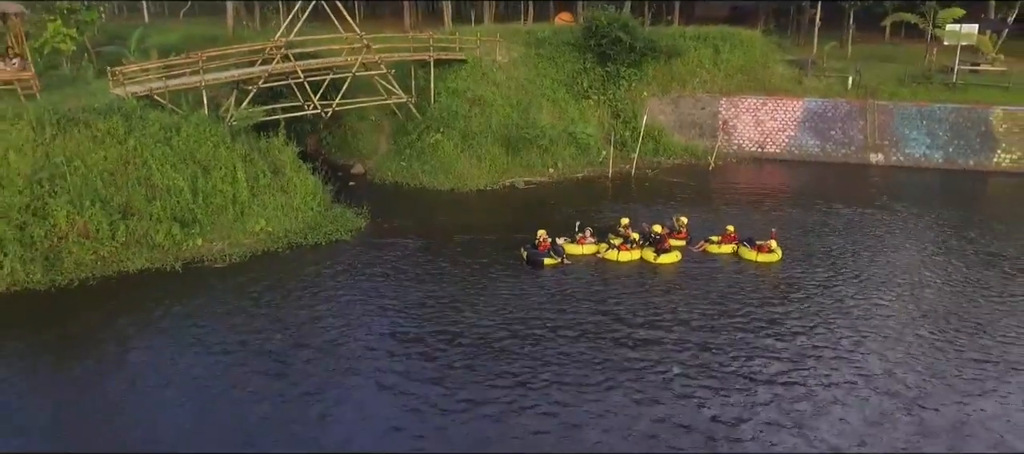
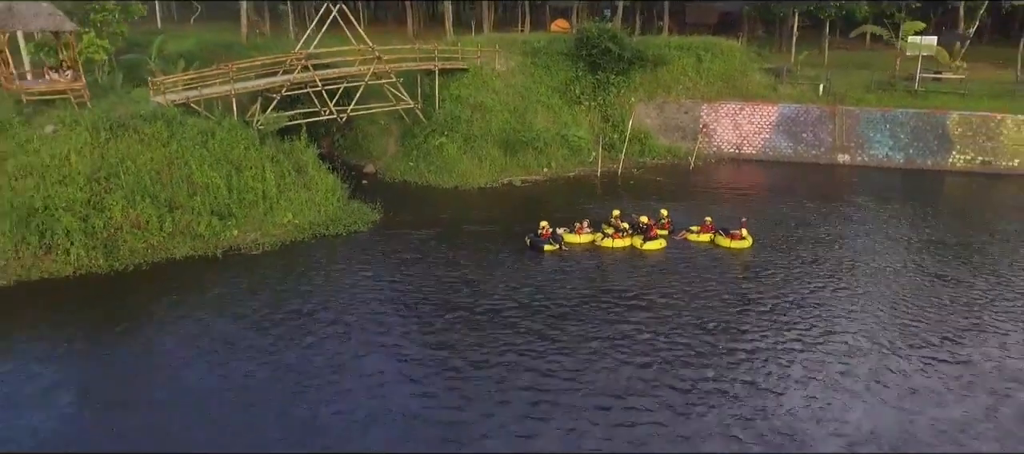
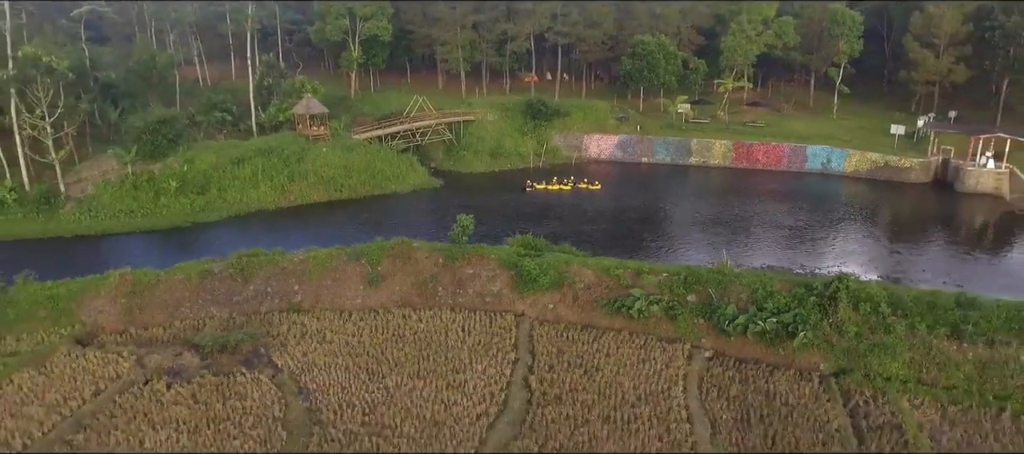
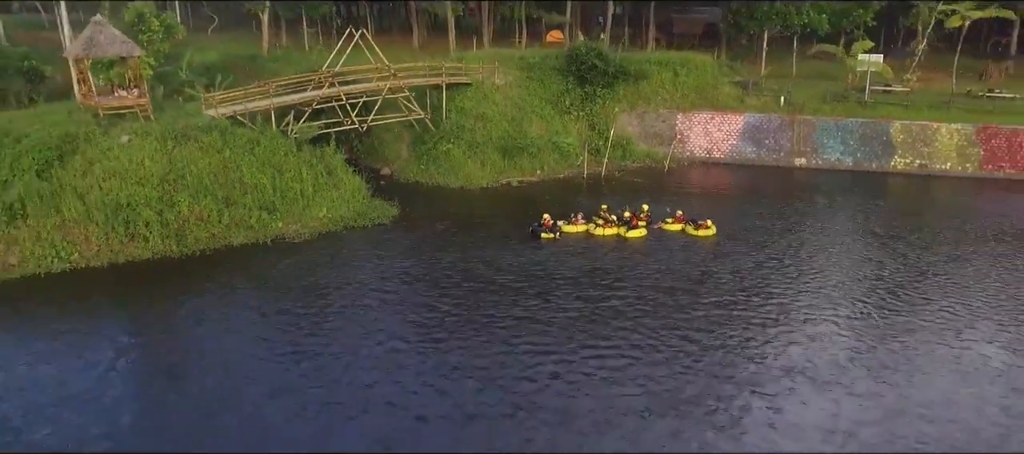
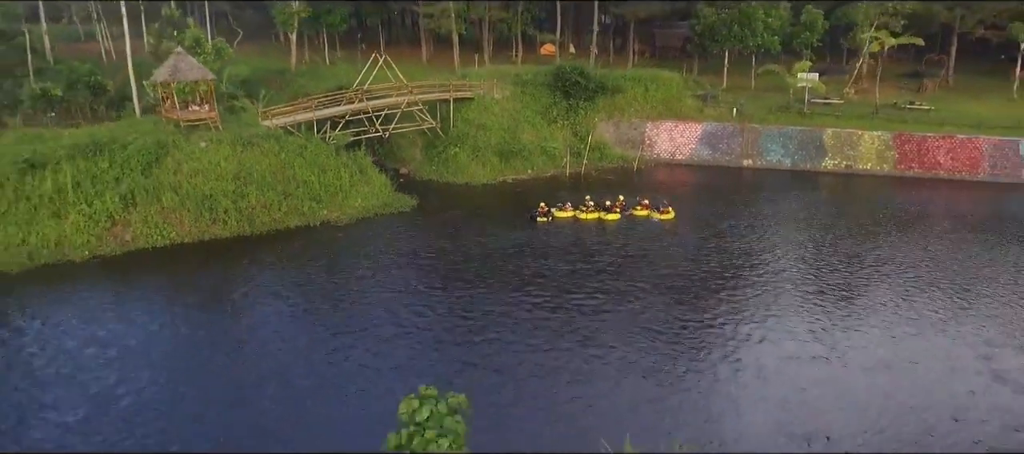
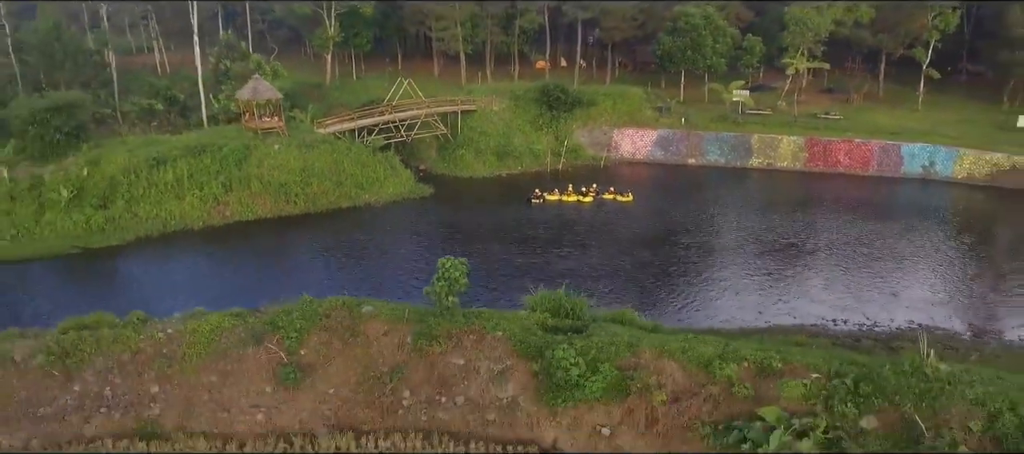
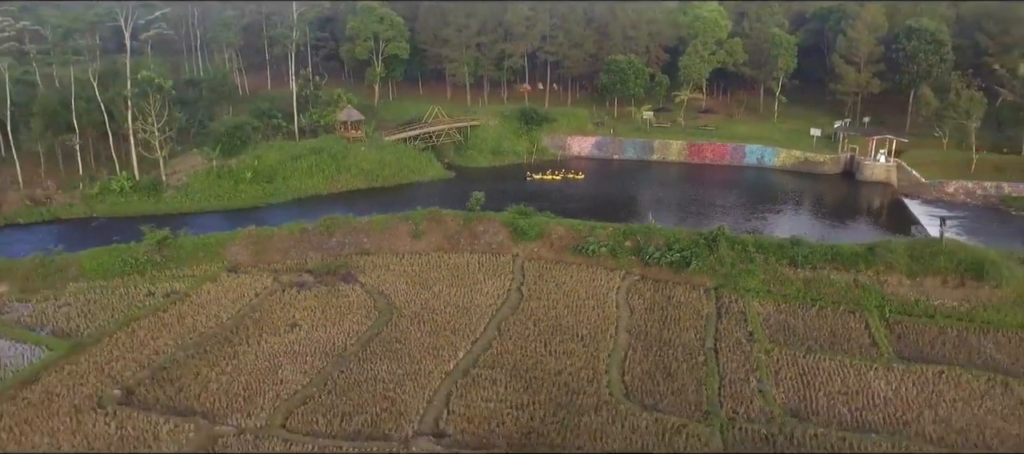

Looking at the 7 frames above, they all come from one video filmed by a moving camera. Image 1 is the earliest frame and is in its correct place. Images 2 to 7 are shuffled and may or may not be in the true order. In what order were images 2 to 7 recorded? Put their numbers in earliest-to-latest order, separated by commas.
2, 4, 5, 6, 3, 7
